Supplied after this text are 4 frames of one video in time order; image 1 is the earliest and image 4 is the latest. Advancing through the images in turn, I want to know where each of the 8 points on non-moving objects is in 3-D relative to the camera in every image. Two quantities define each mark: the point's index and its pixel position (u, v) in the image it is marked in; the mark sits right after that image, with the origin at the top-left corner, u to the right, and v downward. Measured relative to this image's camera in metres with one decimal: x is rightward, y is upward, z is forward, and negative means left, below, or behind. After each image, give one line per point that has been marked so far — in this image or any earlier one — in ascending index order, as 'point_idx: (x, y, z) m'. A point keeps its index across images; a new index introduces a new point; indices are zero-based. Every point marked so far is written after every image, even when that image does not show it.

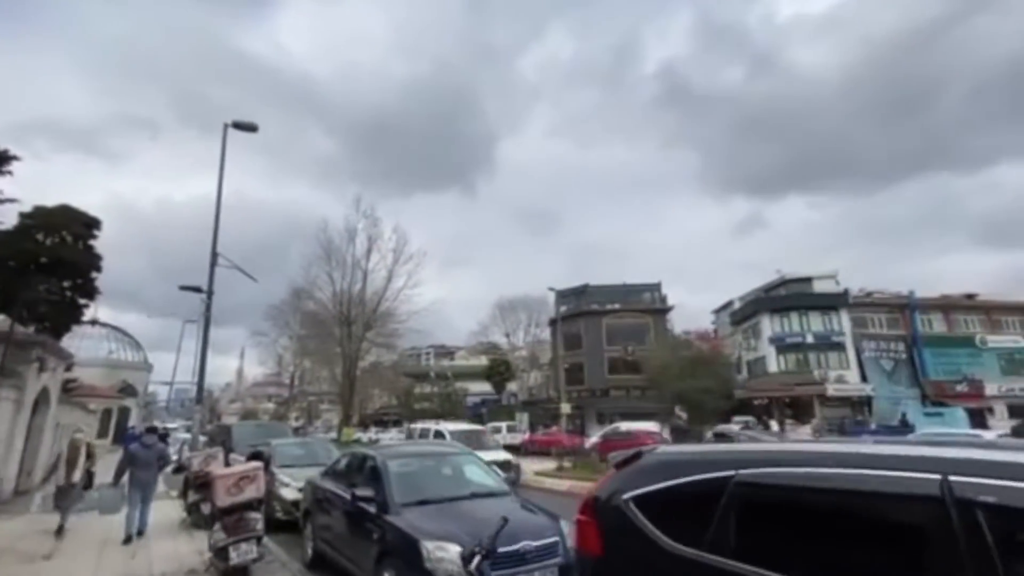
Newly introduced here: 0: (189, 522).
0: (-6.9, -5.0, +10.6) m
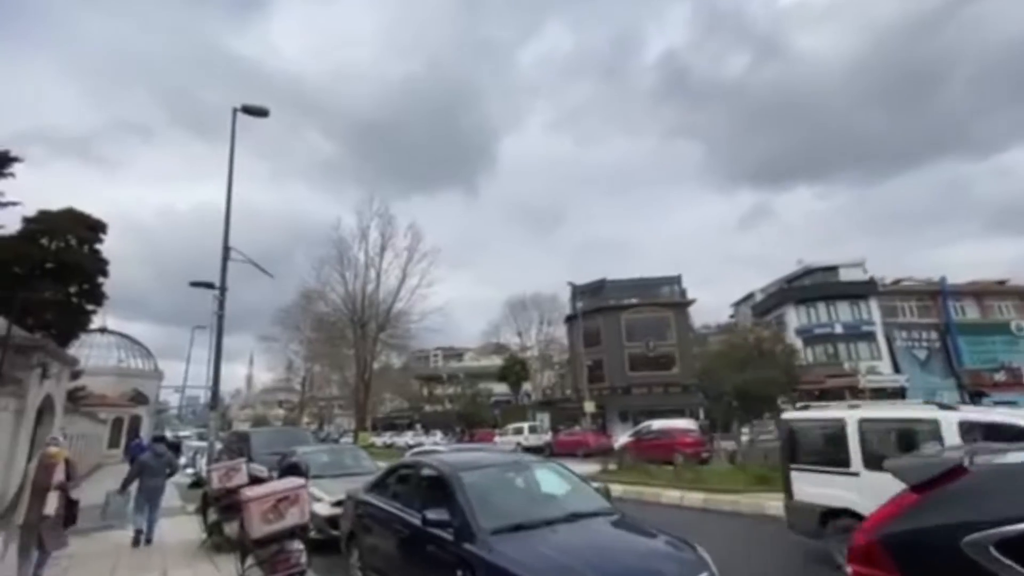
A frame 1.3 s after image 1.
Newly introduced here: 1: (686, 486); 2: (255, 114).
0: (-5.7, -4.7, +9.3) m
1: (+4.9, -5.5, +13.9) m
2: (-8.9, +6.0, +17.4) m
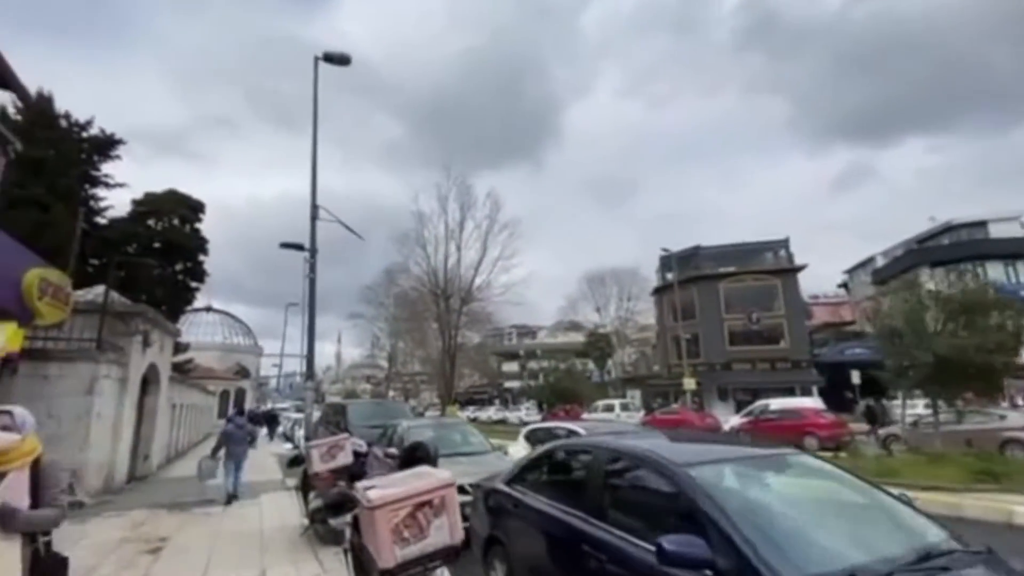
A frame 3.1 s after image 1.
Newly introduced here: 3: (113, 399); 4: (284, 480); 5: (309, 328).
0: (-3.2, -3.9, +7.9) m
1: (+7.9, -4.2, +11.1) m
2: (-5.6, +7.2, +16.0) m
3: (-9.8, -2.7, +12.3) m
4: (-6.6, -5.5, +14.4) m
5: (-6.6, -1.3, +16.3) m
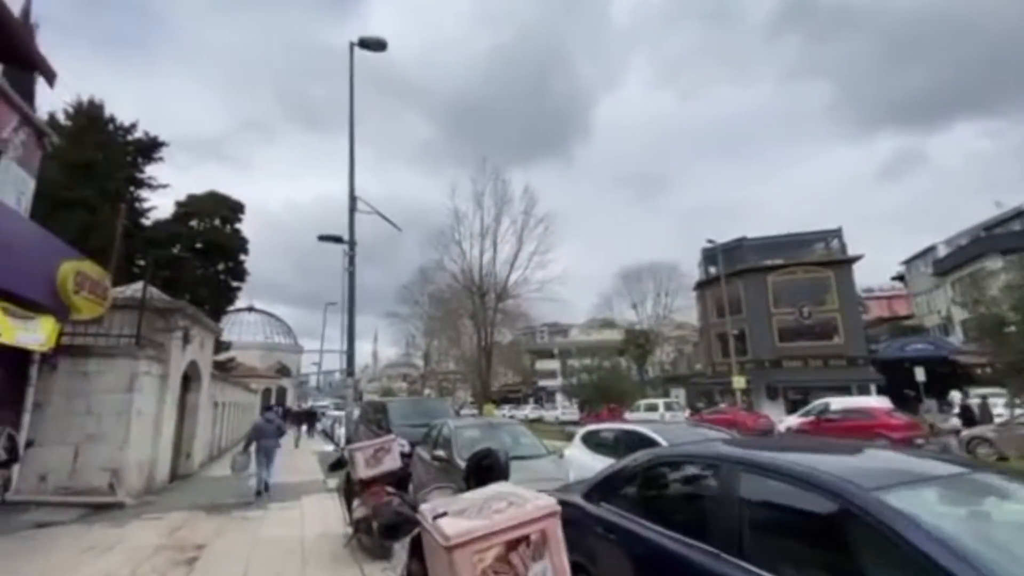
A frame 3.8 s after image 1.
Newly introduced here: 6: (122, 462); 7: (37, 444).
0: (-2.3, -3.7, +7.2) m
1: (+9.0, -3.9, +9.7) m
2: (-4.3, +7.4, +15.4) m
3: (-8.6, -2.6, +12.0) m
4: (-5.2, -5.4, +13.9) m
5: (-5.2, -1.1, +15.8) m
6: (-8.4, -3.8, +10.8) m
7: (-9.9, -3.2, +10.4) m
